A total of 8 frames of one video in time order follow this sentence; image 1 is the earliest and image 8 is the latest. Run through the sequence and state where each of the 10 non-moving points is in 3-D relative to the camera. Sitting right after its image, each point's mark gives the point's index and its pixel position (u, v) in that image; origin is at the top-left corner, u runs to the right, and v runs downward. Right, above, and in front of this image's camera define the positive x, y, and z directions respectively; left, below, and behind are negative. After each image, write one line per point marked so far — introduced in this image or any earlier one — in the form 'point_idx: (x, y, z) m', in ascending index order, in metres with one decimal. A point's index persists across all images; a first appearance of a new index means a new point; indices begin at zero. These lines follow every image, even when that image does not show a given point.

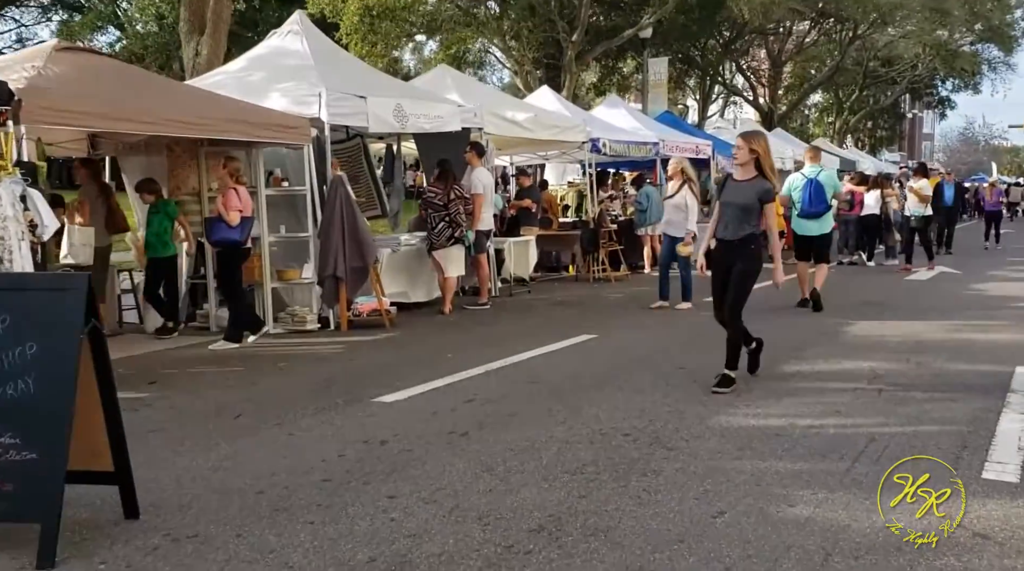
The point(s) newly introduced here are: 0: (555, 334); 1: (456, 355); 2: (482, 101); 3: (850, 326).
0: (+0.4, -0.4, +10.0) m
1: (-0.5, -0.6, +8.3) m
2: (-0.4, +2.6, +14.5) m
3: (+3.3, -0.4, +10.2) m
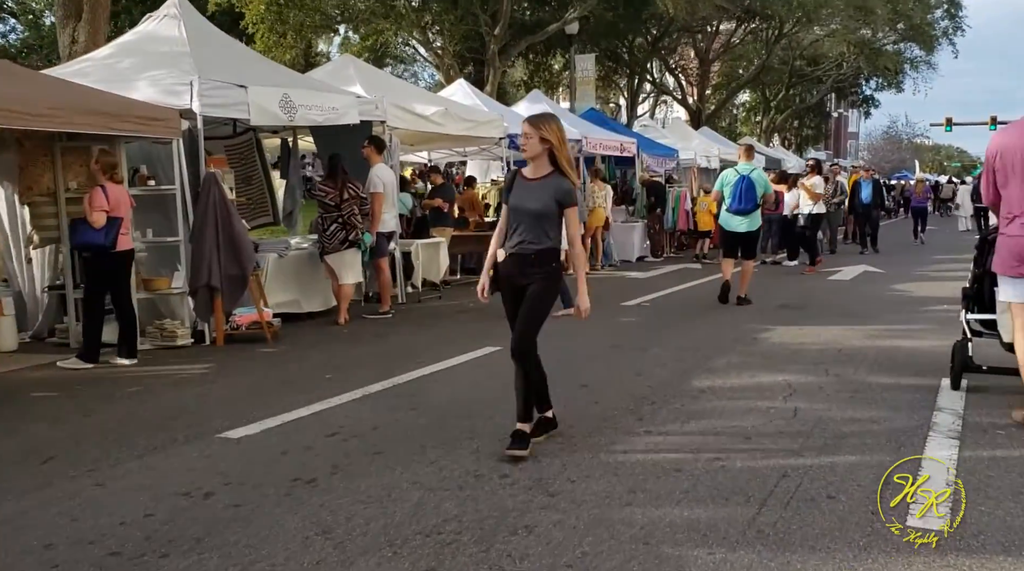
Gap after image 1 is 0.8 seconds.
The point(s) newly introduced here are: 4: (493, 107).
0: (-0.5, -0.5, +9.2) m
1: (-1.3, -0.6, +7.4) m
2: (-1.6, +2.5, +13.7) m
3: (+2.4, -0.4, +9.6) m
4: (-0.3, +2.9, +16.9) m
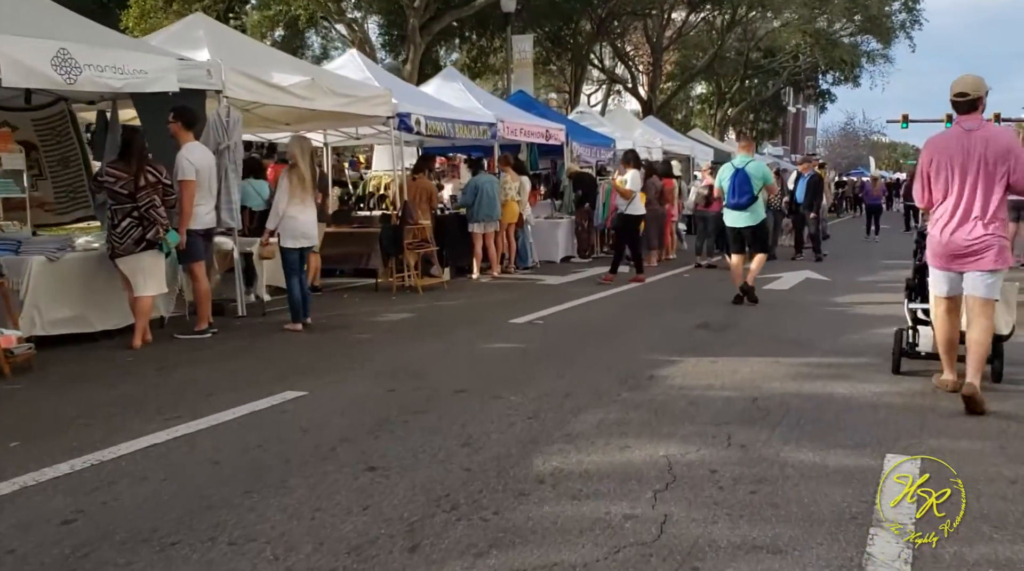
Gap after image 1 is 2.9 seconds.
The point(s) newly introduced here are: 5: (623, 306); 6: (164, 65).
0: (-1.7, -0.6, +7.0) m
1: (-2.4, -0.8, +5.2) m
2: (-2.9, +2.5, +11.4) m
3: (+1.2, -0.6, +7.5) m
4: (-1.7, +2.9, +14.7) m
5: (+1.2, -0.2, +11.7) m
6: (-3.1, +1.9, +9.2) m
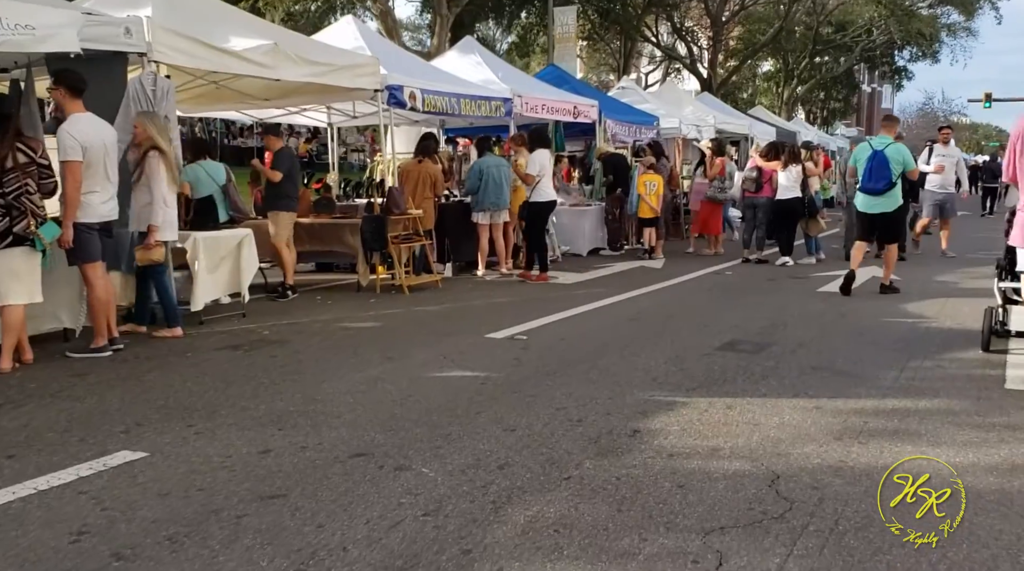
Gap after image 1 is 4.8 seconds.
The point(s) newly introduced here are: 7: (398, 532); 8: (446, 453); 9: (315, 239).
0: (-2.1, -0.7, +5.3) m
1: (-2.8, -0.9, +3.5) m
2: (-2.9, +2.5, +9.7) m
3: (+0.9, -0.7, +5.5) m
4: (-1.5, +2.9, +12.8) m
5: (+1.2, -0.3, +9.7) m
6: (-3.2, +1.9, +7.5) m
7: (-0.4, -0.9, +3.7) m
8: (-0.3, -0.8, +4.7) m
9: (-2.1, +0.5, +11.1) m
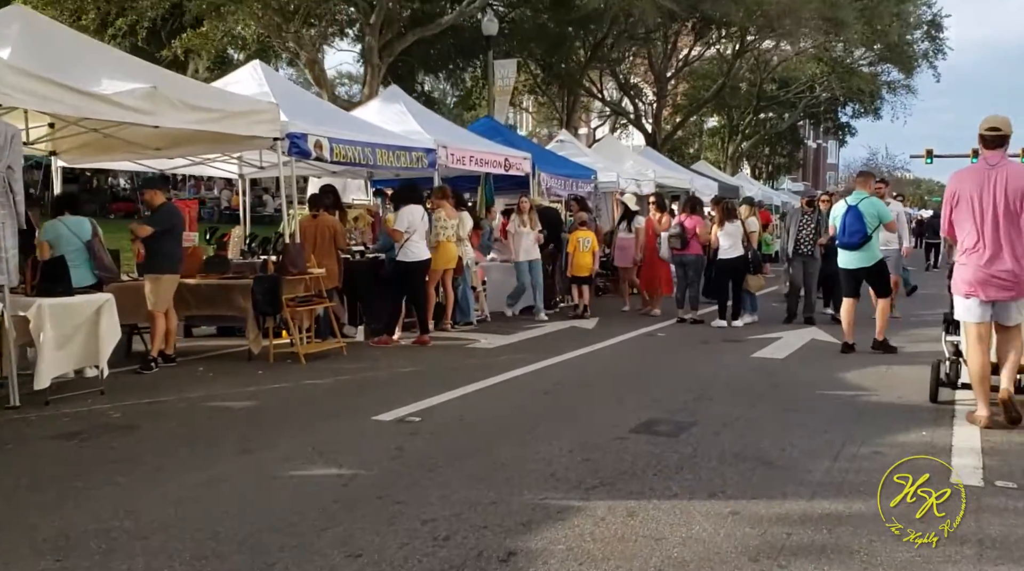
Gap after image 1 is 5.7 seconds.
0: (-2.7, -1.1, +4.2) m
1: (-3.4, -1.2, +2.4) m
2: (-3.8, +1.9, +8.7) m
3: (+0.2, -1.1, +4.6) m
4: (-2.5, +2.1, +12.0) m
5: (+0.4, -0.9, +8.8) m
6: (-4.0, +1.4, +6.5) m
7: (-1.0, -1.2, +2.7) m
8: (-0.9, -1.1, +3.7) m
9: (-3.0, -0.2, +10.1) m
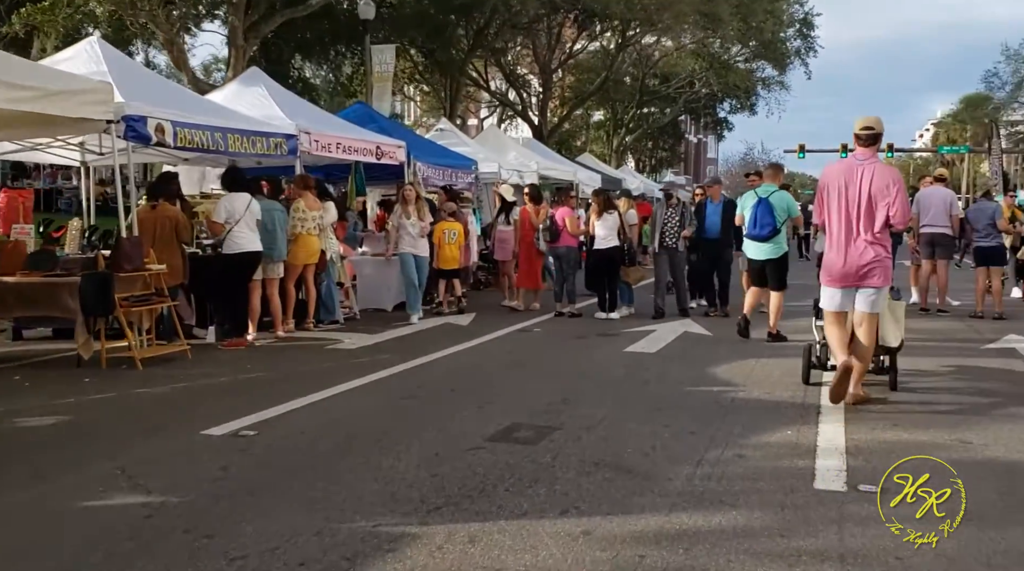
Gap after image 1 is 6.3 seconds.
0: (-3.3, -1.1, +3.4) m
1: (-3.8, -1.2, +1.5) m
2: (-4.9, +1.9, +7.7) m
3: (-0.5, -1.1, +4.1) m
4: (-4.0, +2.2, +11.1) m
5: (-0.8, -0.8, +8.3) m
6: (-4.9, +1.4, +5.5) m
7: (-1.5, -1.2, +2.1) m
8: (-1.5, -1.1, +3.1) m
9: (-4.2, -0.2, +9.2) m
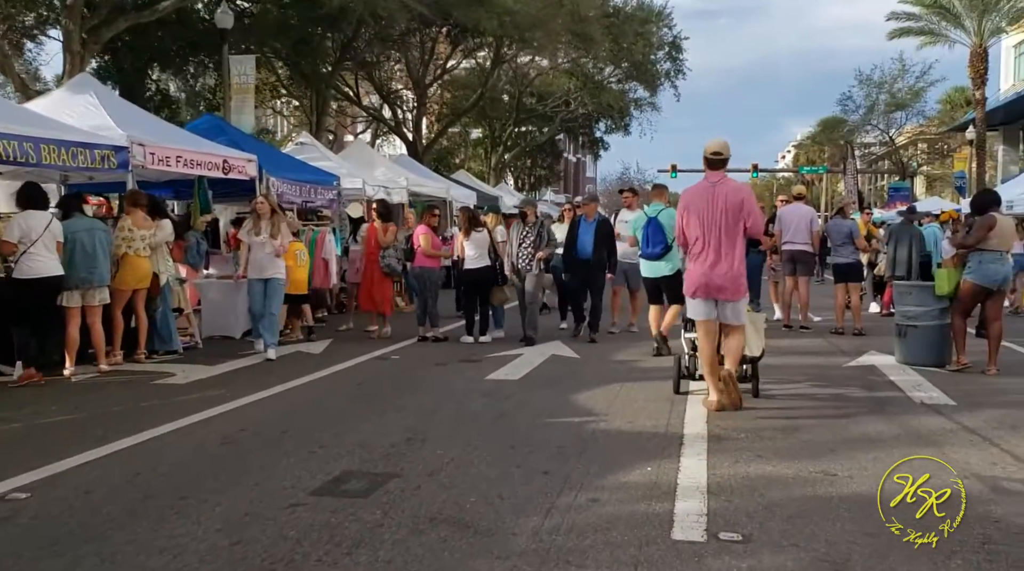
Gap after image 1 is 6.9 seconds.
0: (-3.9, -1.3, +2.2) m
1: (-4.2, -1.3, +0.3) m
2: (-6.0, +1.6, +6.4) m
3: (-1.1, -1.2, +3.2) m
4: (-5.4, +1.9, +9.9) m
5: (-1.9, -1.0, +7.4) m
6: (-5.7, +1.2, +4.2) m
7: (-1.9, -1.3, +1.1) m
8: (-2.0, -1.2, +2.1) m
9: (-5.5, -0.4, +7.9) m
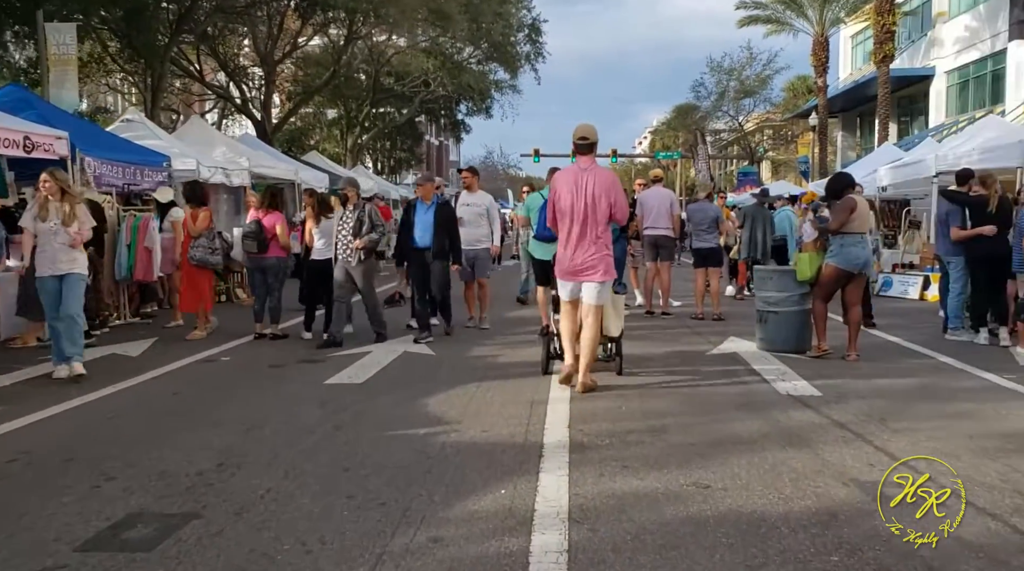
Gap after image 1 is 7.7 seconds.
0: (-4.2, -1.4, +0.7) m
1: (-4.2, -1.5, -1.2) m
2: (-6.8, +1.6, +4.6) m
3: (-1.6, -1.3, +2.1) m
4: (-6.8, +1.9, +8.0) m
5: (-2.9, -1.0, +6.1) m
6: (-6.2, +1.1, +2.4) m
7: (-2.1, -1.4, -0.1) m
8: (-2.3, -1.3, +0.9) m
9: (-6.5, -0.4, +6.2) m
